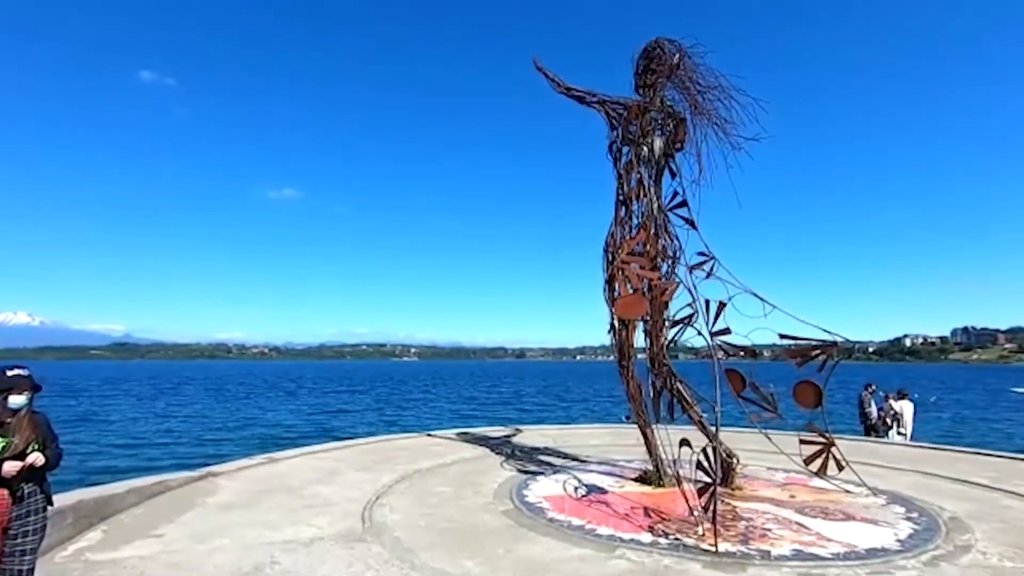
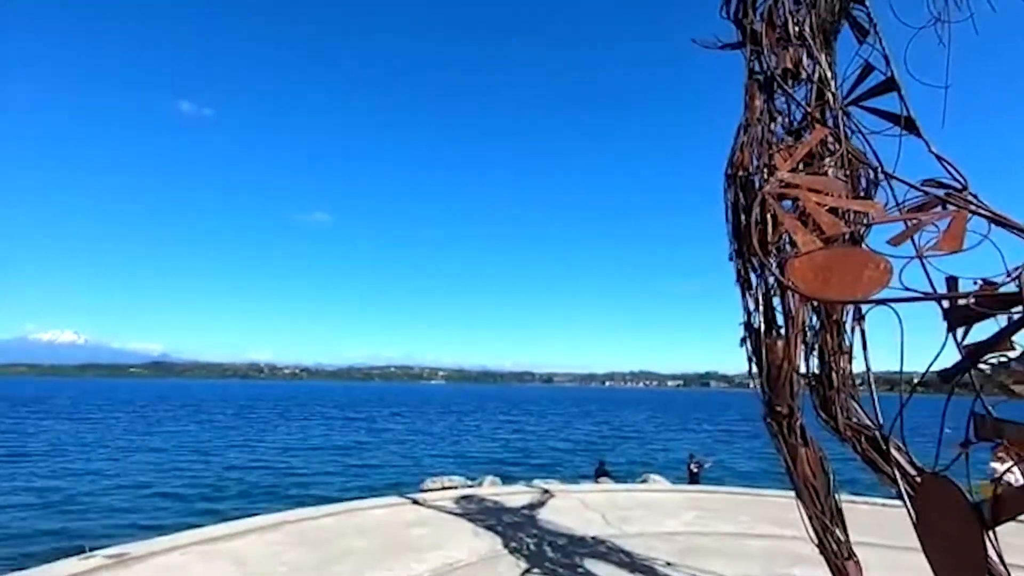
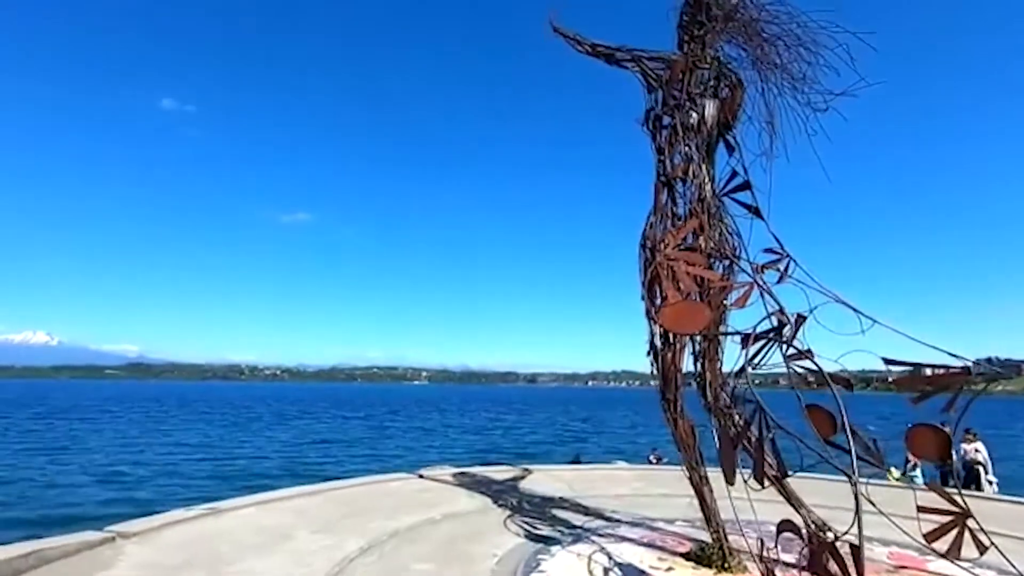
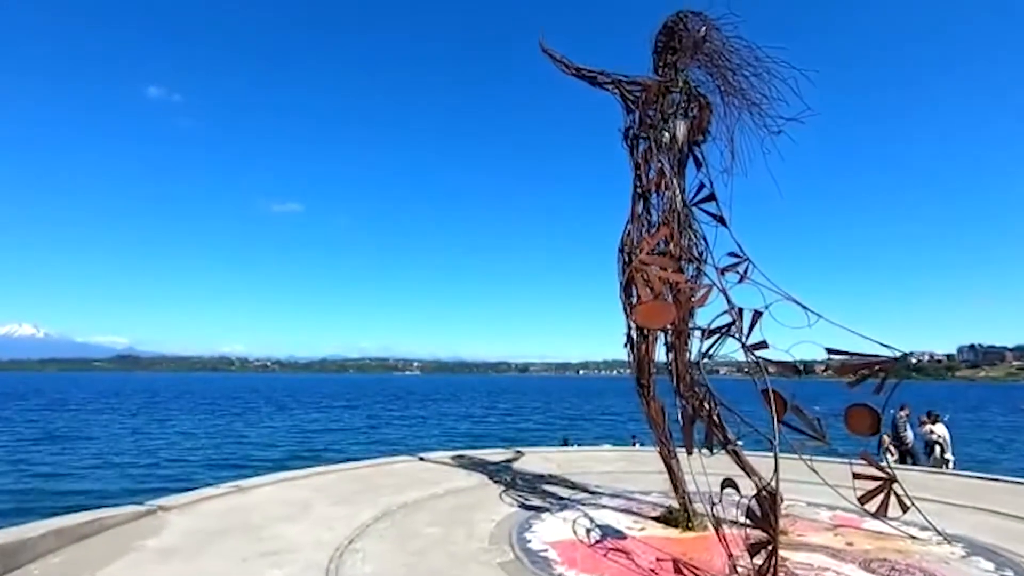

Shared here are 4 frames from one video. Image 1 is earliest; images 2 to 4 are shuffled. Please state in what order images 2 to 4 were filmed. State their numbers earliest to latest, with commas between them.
4, 3, 2
